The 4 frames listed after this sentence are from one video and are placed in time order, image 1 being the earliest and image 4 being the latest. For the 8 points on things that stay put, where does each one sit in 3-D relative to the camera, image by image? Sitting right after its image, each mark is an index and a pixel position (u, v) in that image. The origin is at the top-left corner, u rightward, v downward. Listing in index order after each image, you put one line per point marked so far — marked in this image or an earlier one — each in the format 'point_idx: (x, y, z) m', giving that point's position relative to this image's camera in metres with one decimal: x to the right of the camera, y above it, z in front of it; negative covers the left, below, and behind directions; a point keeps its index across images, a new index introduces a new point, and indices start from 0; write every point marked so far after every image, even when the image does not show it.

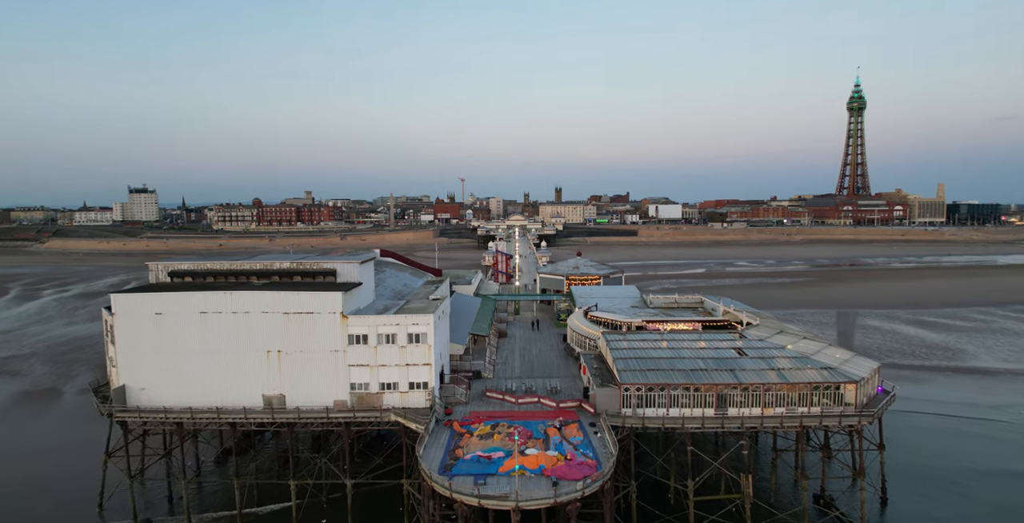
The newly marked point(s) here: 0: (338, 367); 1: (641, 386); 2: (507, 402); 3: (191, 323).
0: (-6.1, -3.7, +18.6) m
1: (+4.4, -4.3, +18.4) m
2: (-0.2, -5.1, +19.5) m
3: (-11.6, -2.2, +19.3) m
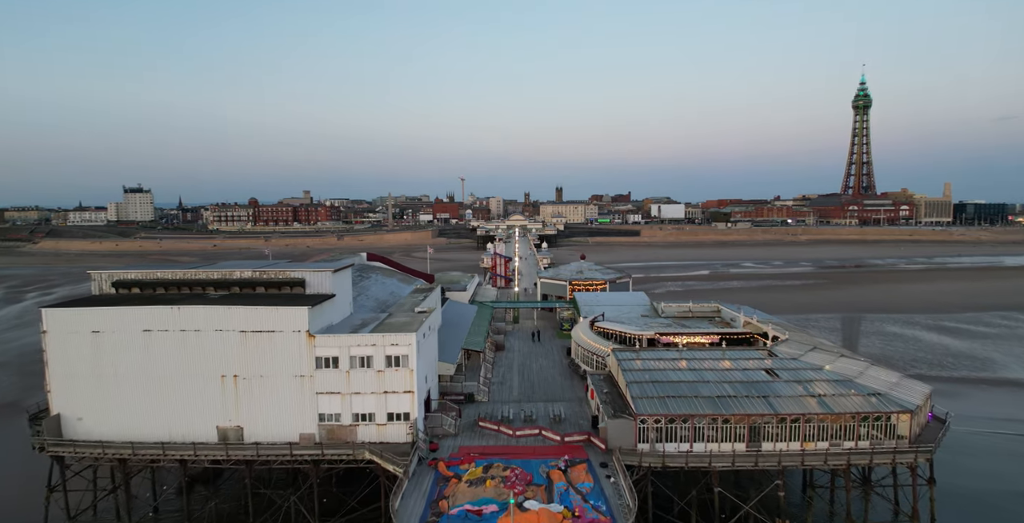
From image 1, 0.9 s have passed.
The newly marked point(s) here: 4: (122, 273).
0: (-6.2, -4.0, +15.8) m
1: (+4.3, -4.5, +15.6) m
2: (-0.3, -5.4, +16.7) m
3: (-11.7, -2.5, +16.5) m
4: (-13.4, -0.4, +18.5) m
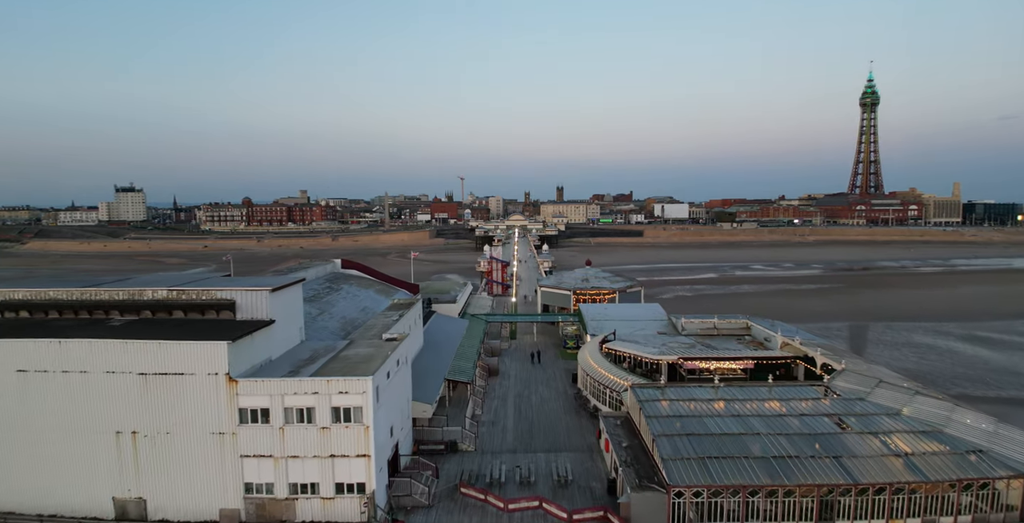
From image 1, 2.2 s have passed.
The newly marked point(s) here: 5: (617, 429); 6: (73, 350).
0: (-6.4, -4.4, +11.8) m
1: (+4.1, -5.0, +11.6) m
2: (-0.5, -5.8, +12.7) m
3: (-11.9, -2.9, +12.5) m
4: (-13.6, -0.8, +14.5) m
5: (+2.9, -4.7, +15.0) m
6: (-9.9, -2.0, +12.2) m
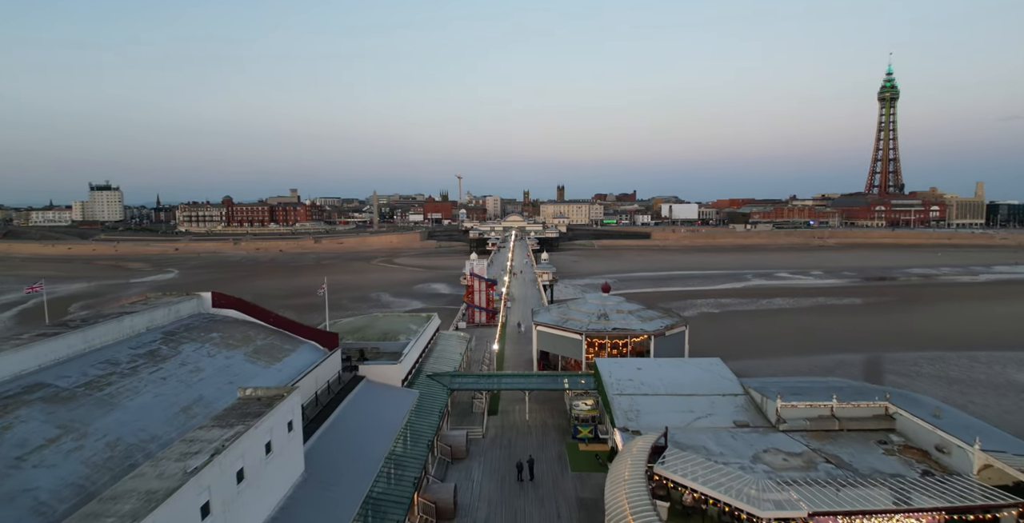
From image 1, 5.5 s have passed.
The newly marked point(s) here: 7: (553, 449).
0: (-7.1, -5.4, +1.6) m
1: (+3.4, -6.1, +1.5) m
2: (-1.2, -6.9, +2.5) m
3: (-12.6, -4.0, +2.3) m
4: (-14.3, -1.9, +4.3) m
5: (+2.2, -5.8, +4.8) m
6: (-10.6, -3.0, +2.0) m
7: (+1.1, -5.4, +15.7) m
